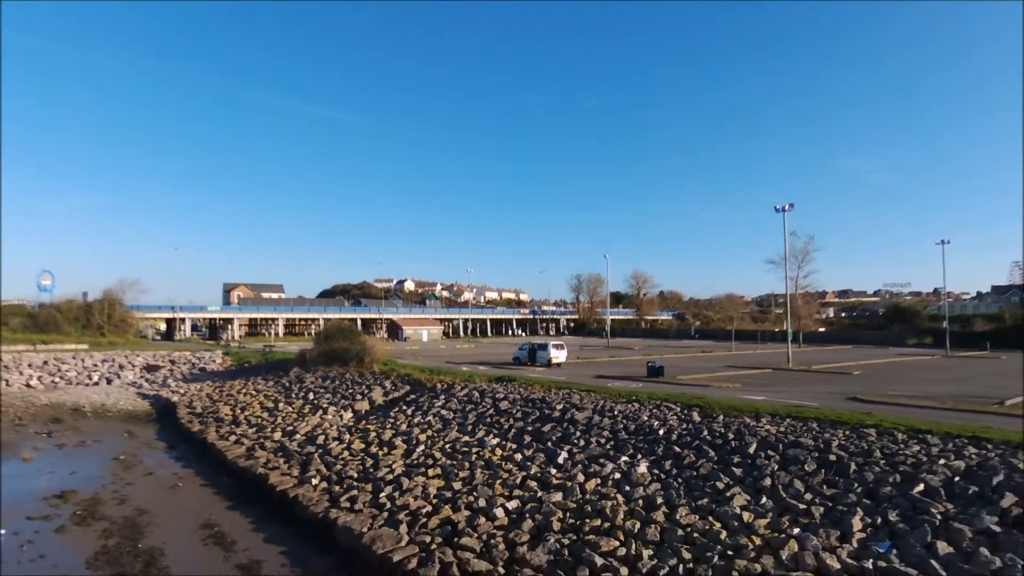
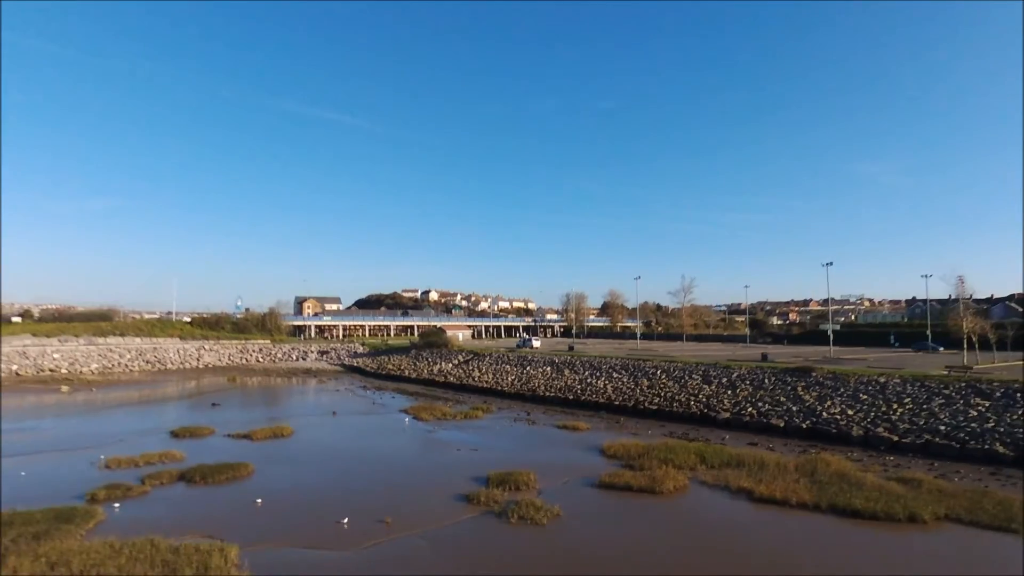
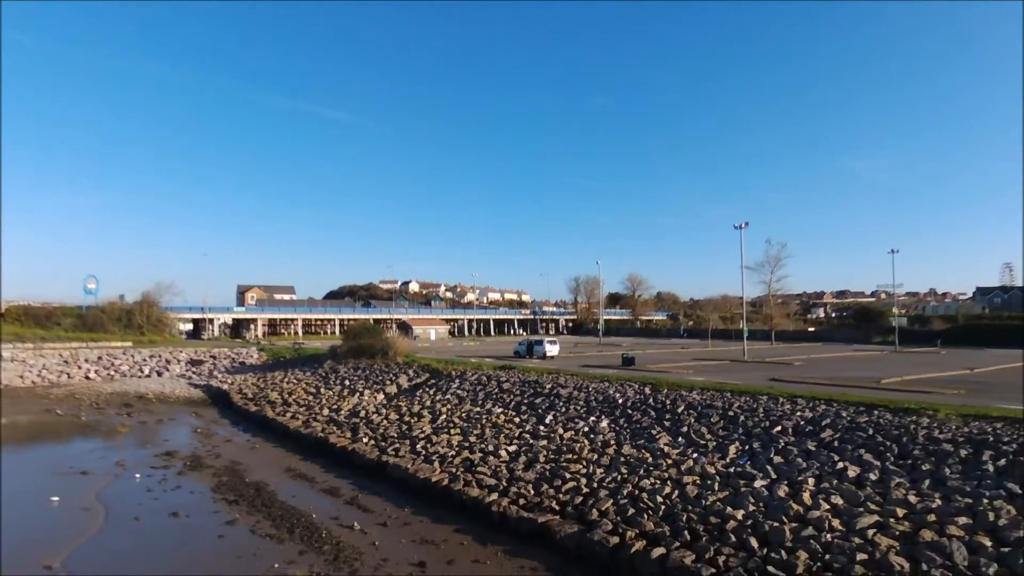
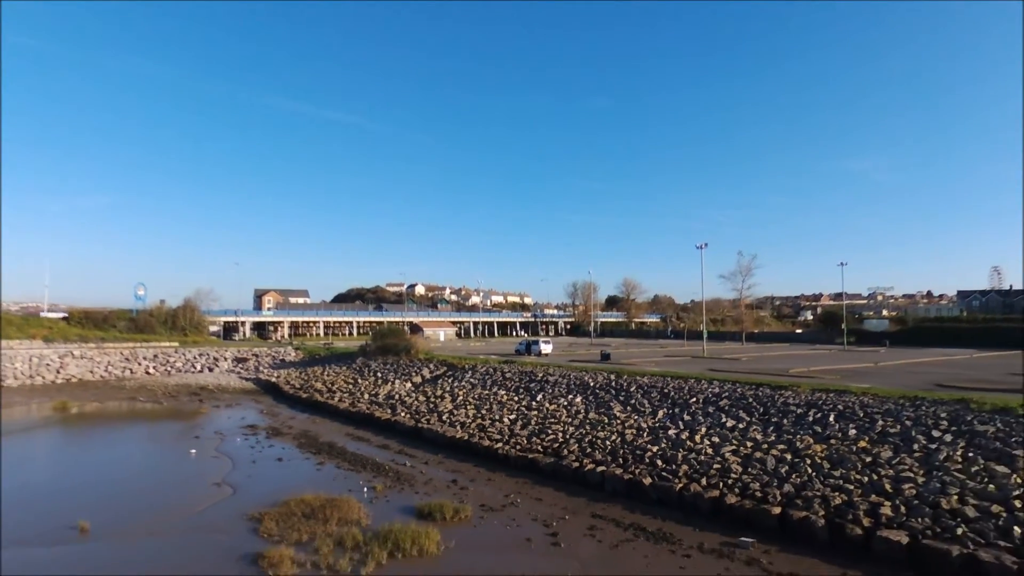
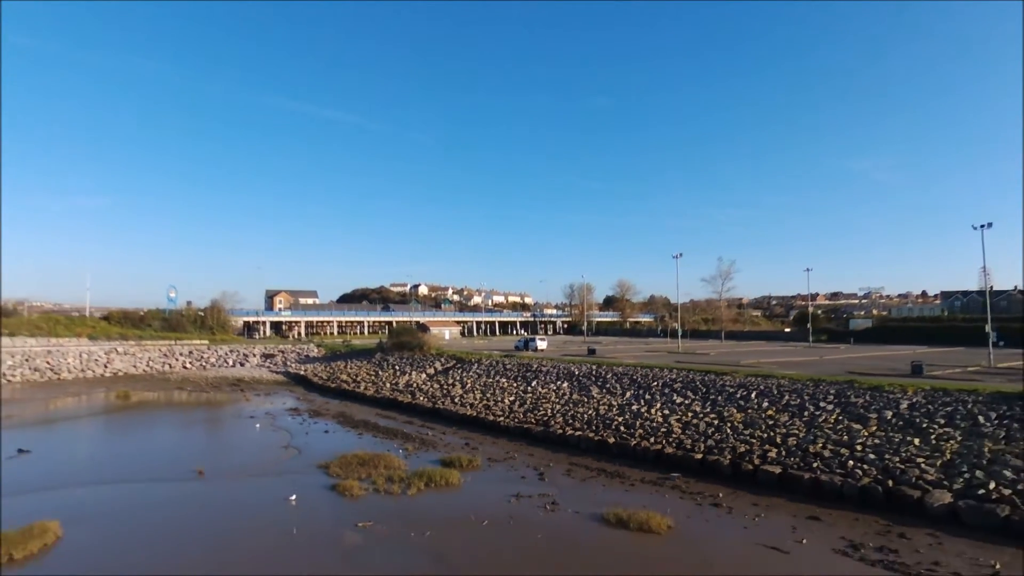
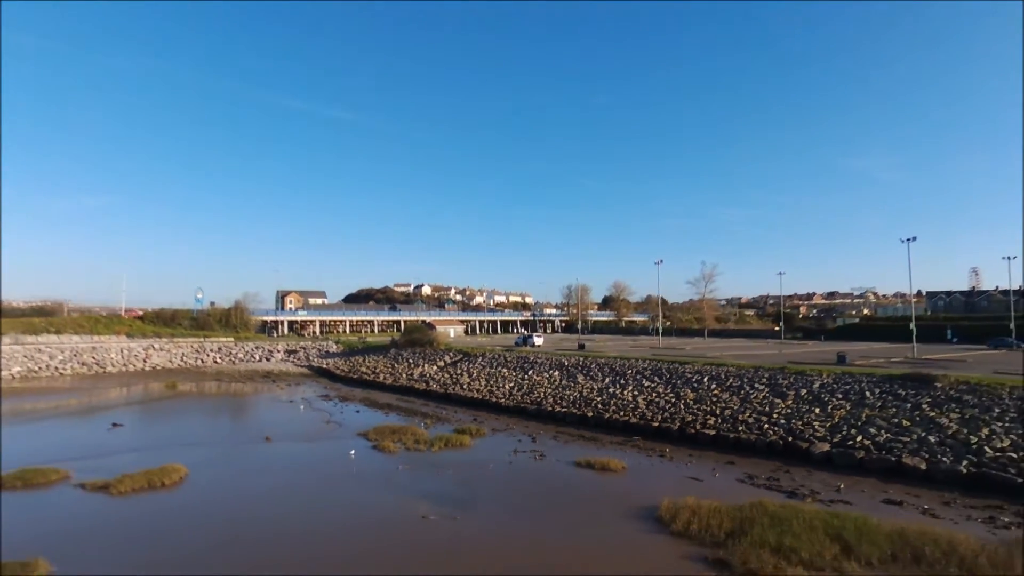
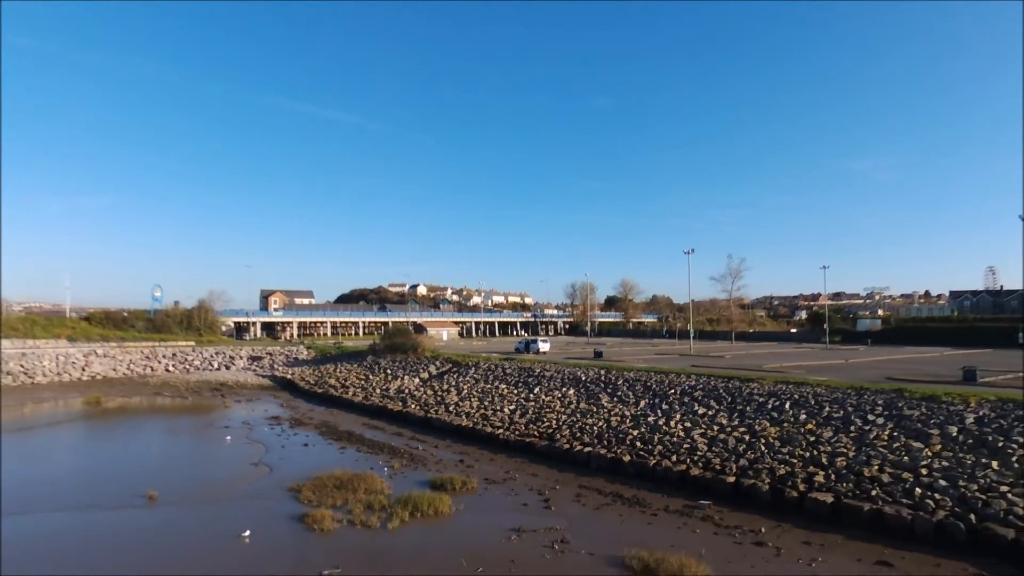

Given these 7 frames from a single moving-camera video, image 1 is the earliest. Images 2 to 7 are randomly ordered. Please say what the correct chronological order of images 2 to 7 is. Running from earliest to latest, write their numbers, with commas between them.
3, 4, 7, 5, 6, 2
